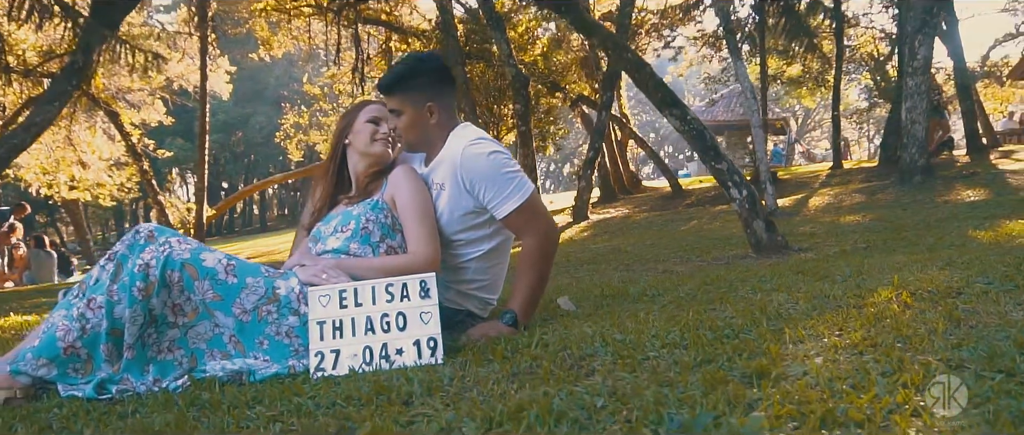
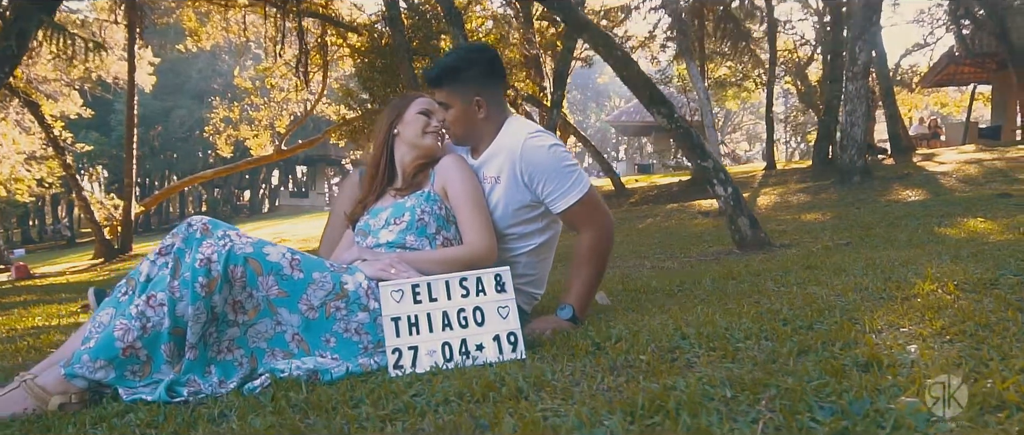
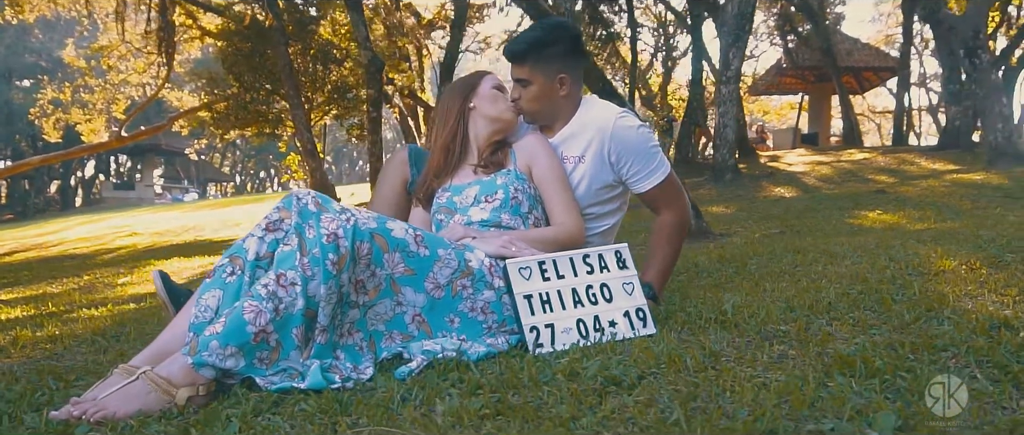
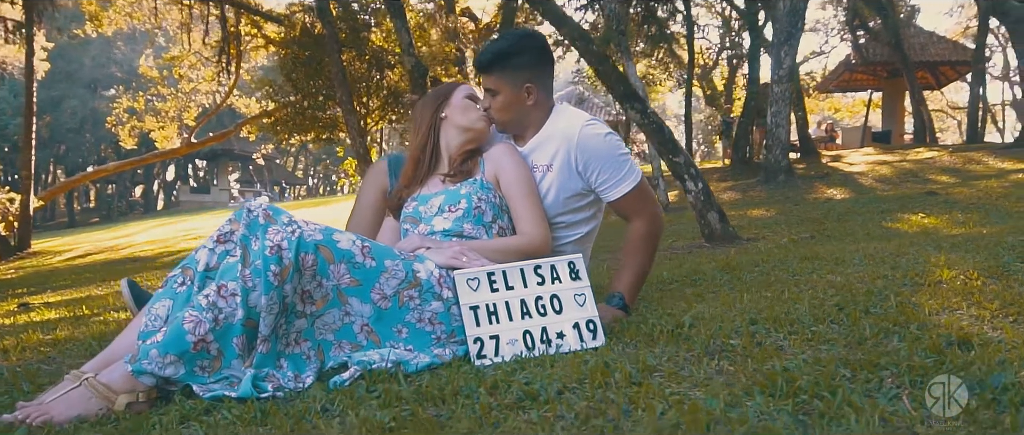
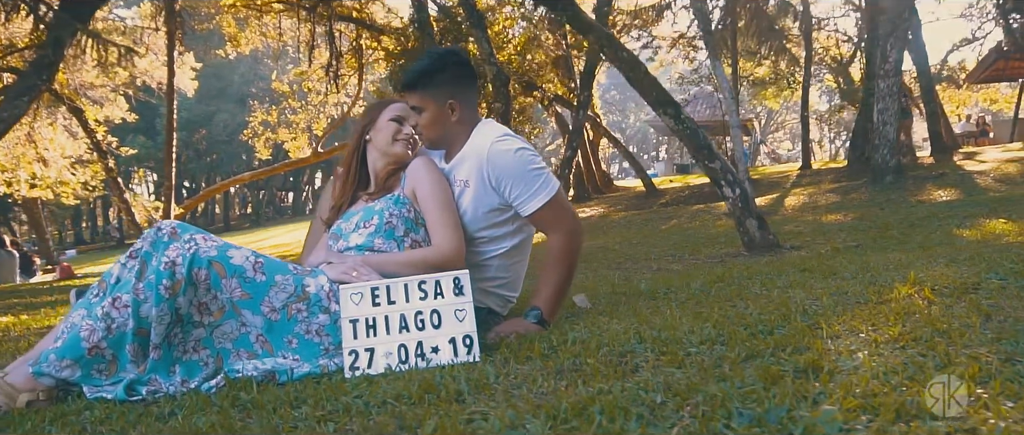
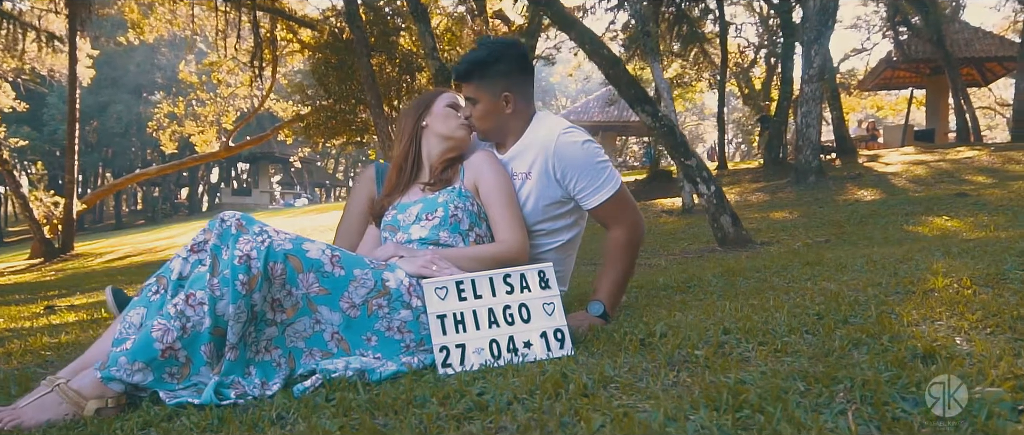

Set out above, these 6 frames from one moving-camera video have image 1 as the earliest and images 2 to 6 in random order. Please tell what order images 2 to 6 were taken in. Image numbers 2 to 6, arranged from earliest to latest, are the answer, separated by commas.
5, 2, 6, 4, 3
